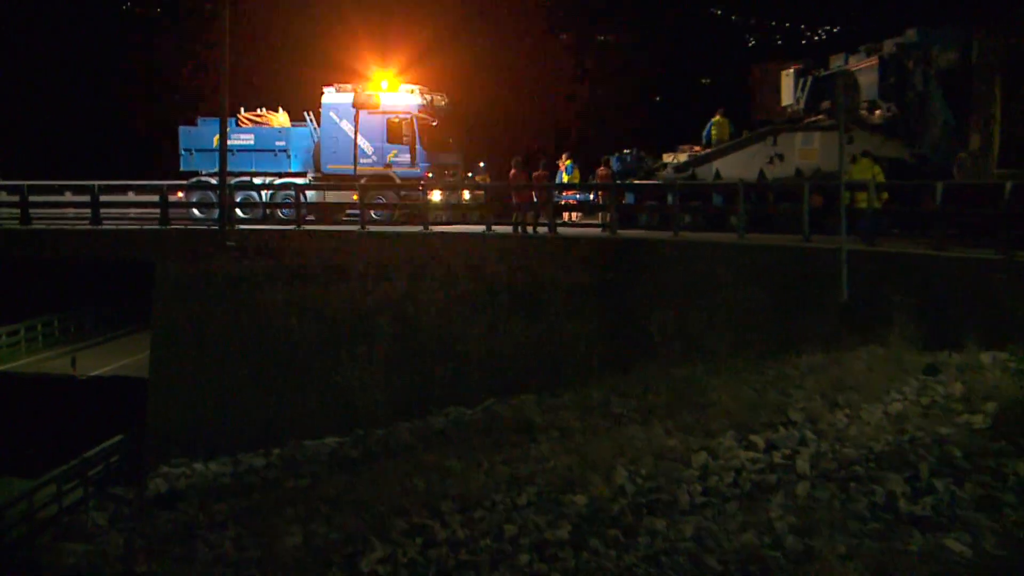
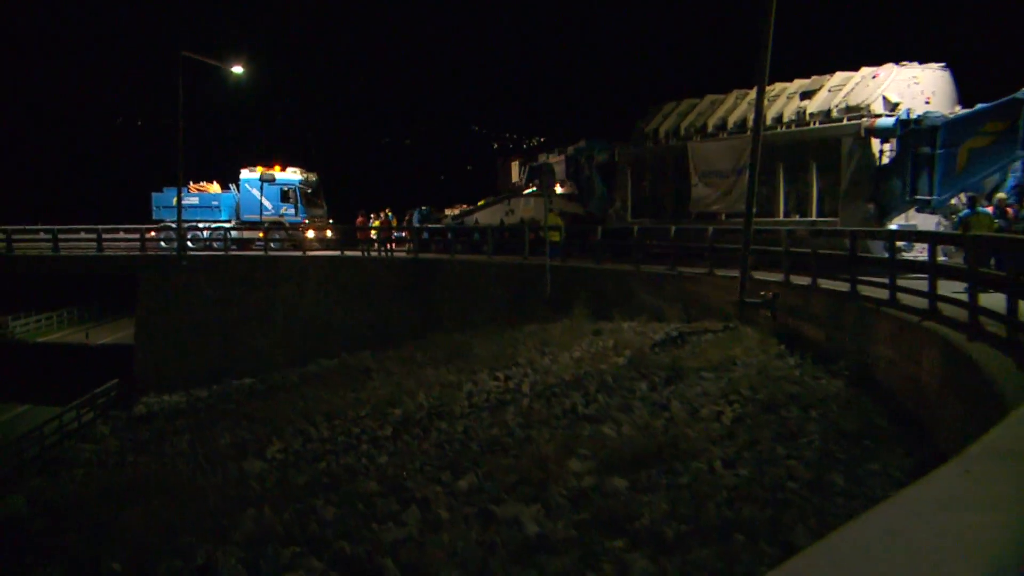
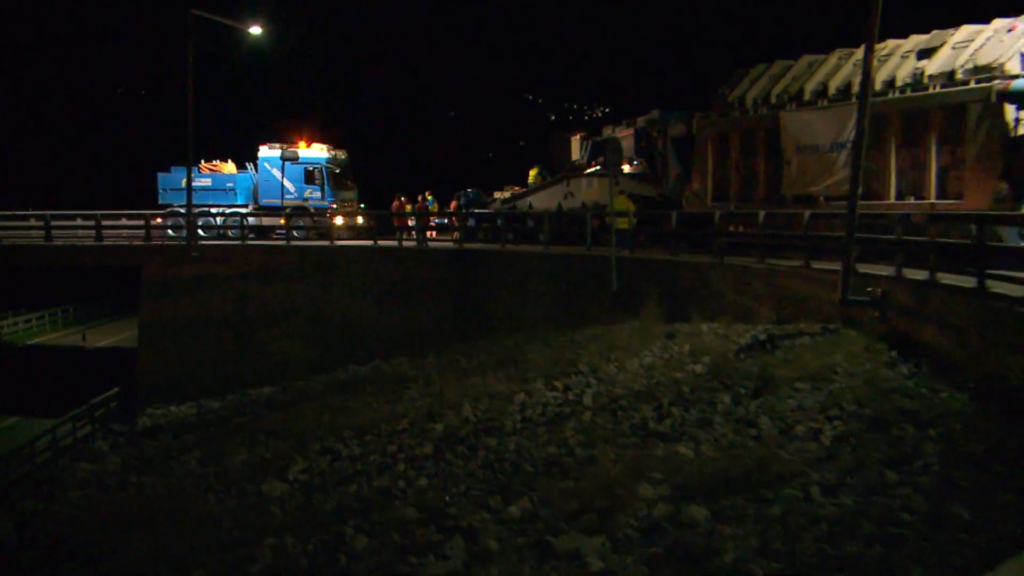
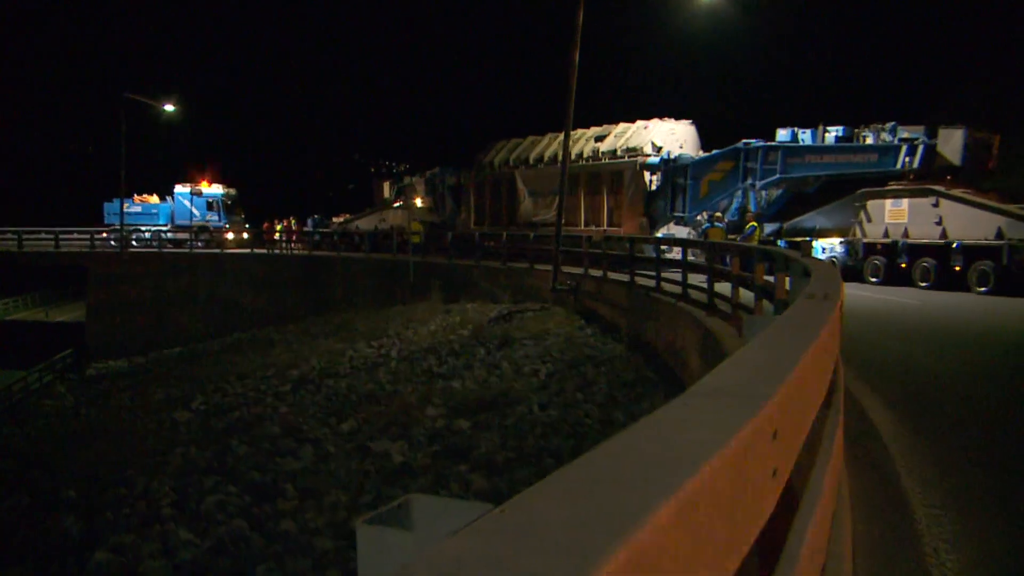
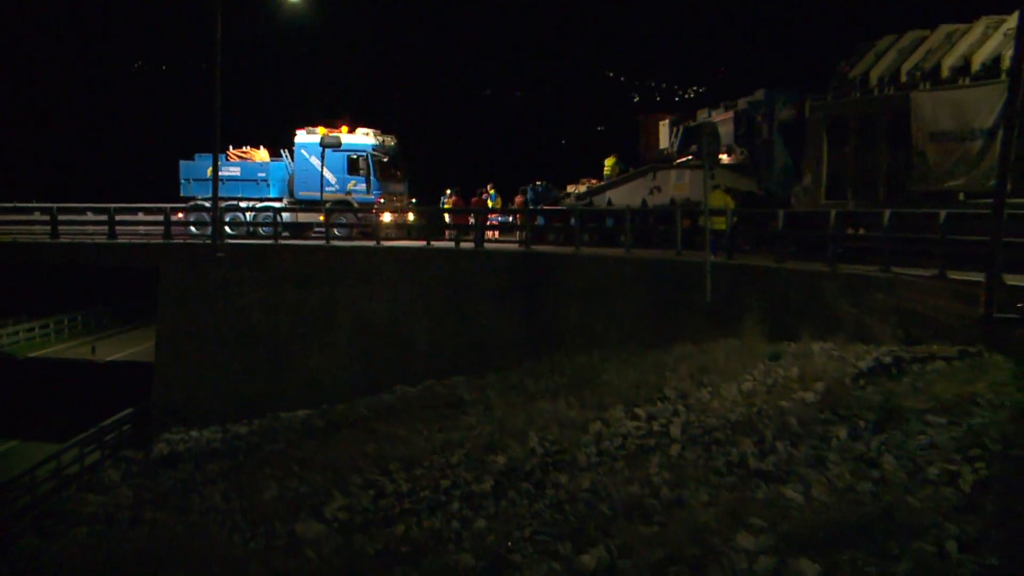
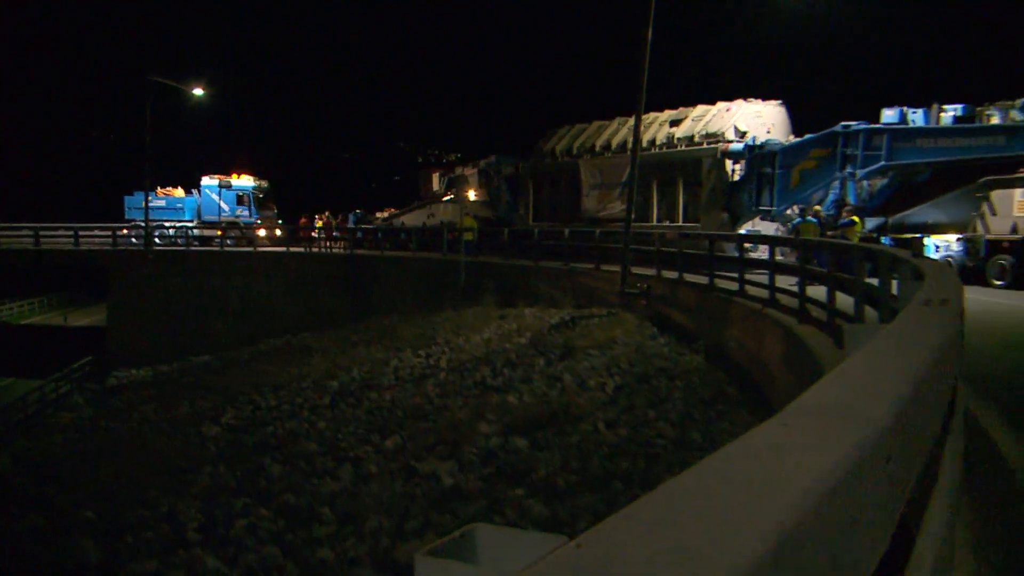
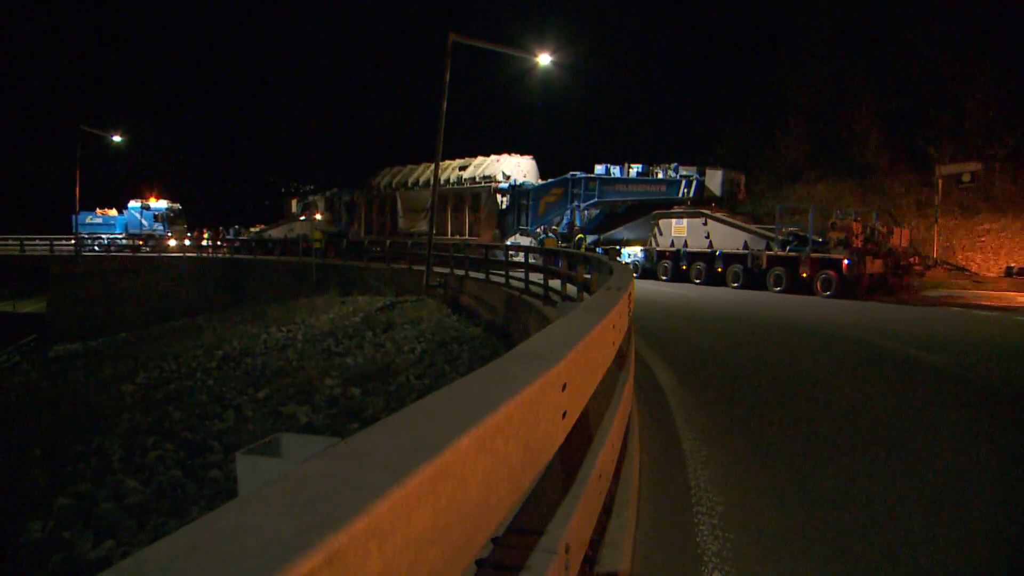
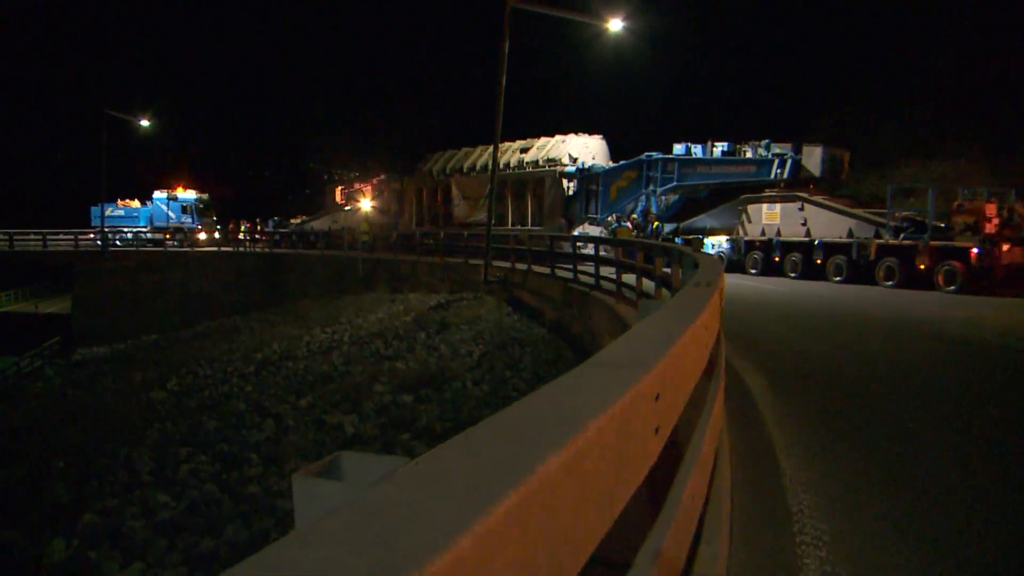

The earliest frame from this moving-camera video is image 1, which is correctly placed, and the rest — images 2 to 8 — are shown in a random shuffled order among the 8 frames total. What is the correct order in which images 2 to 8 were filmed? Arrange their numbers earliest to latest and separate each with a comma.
5, 3, 2, 6, 4, 8, 7
